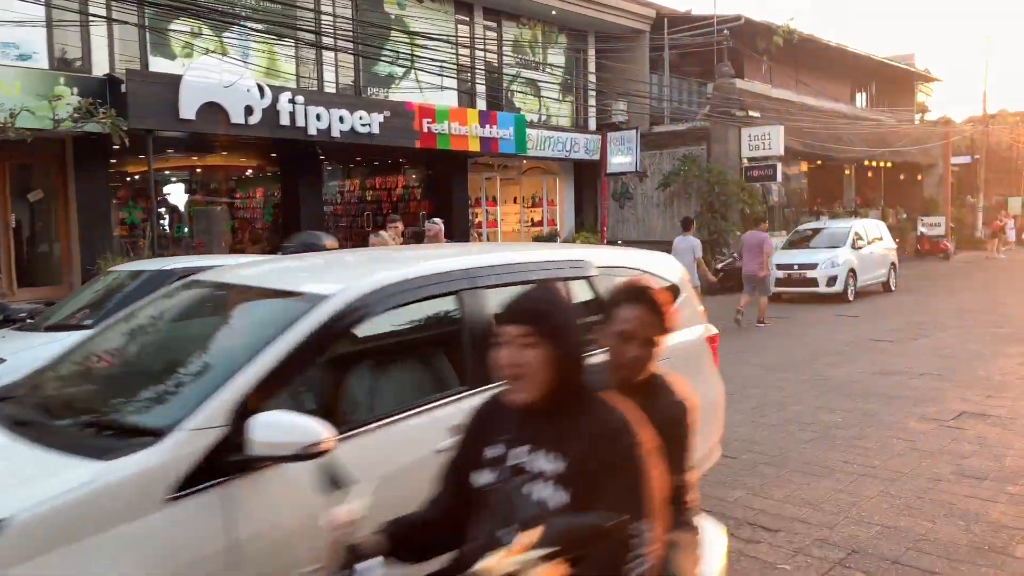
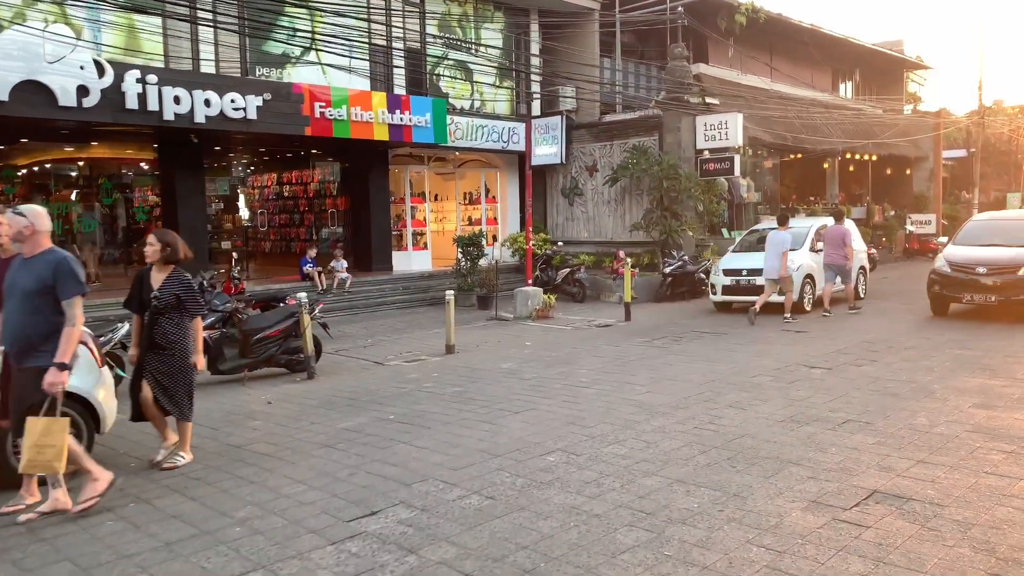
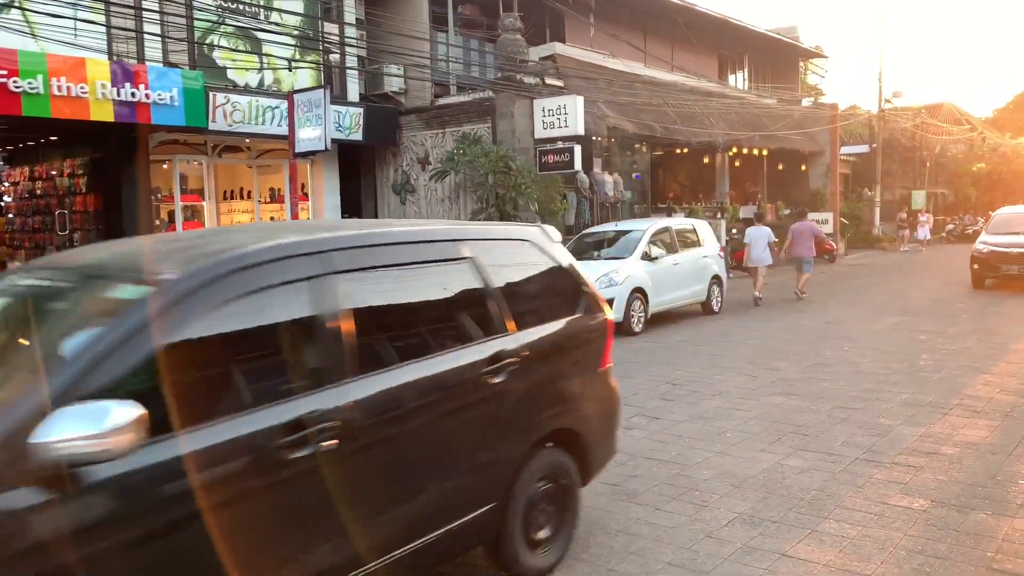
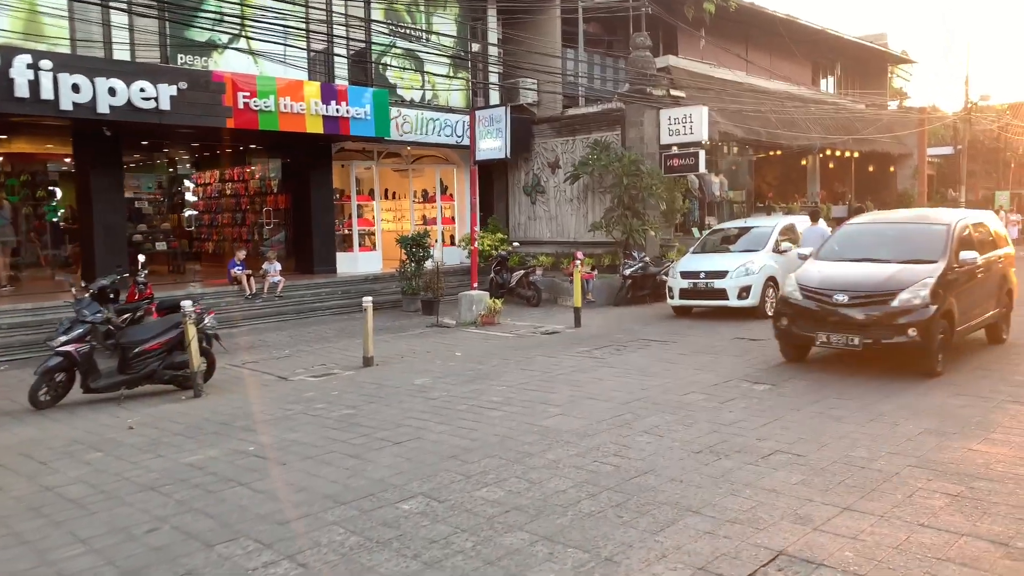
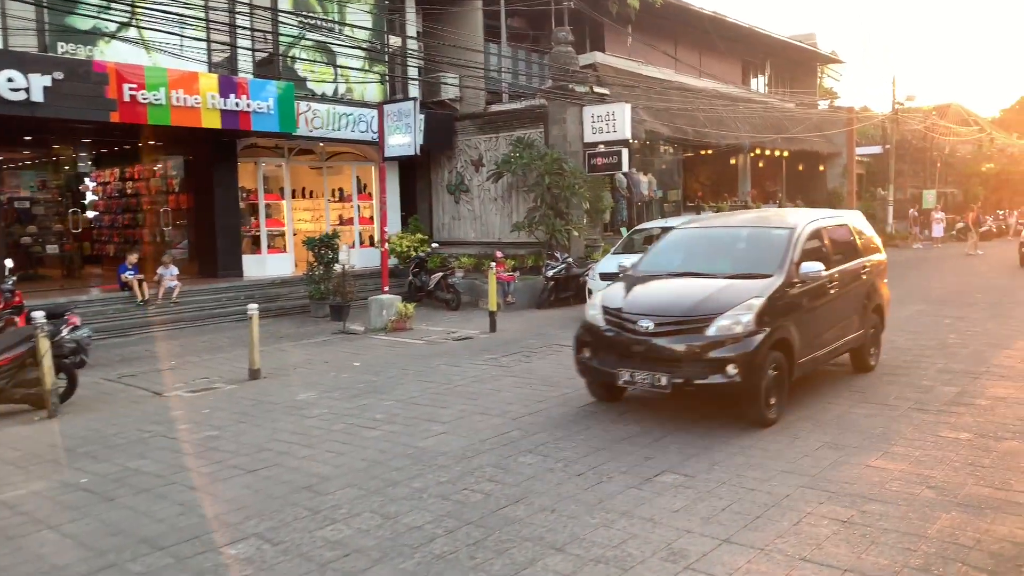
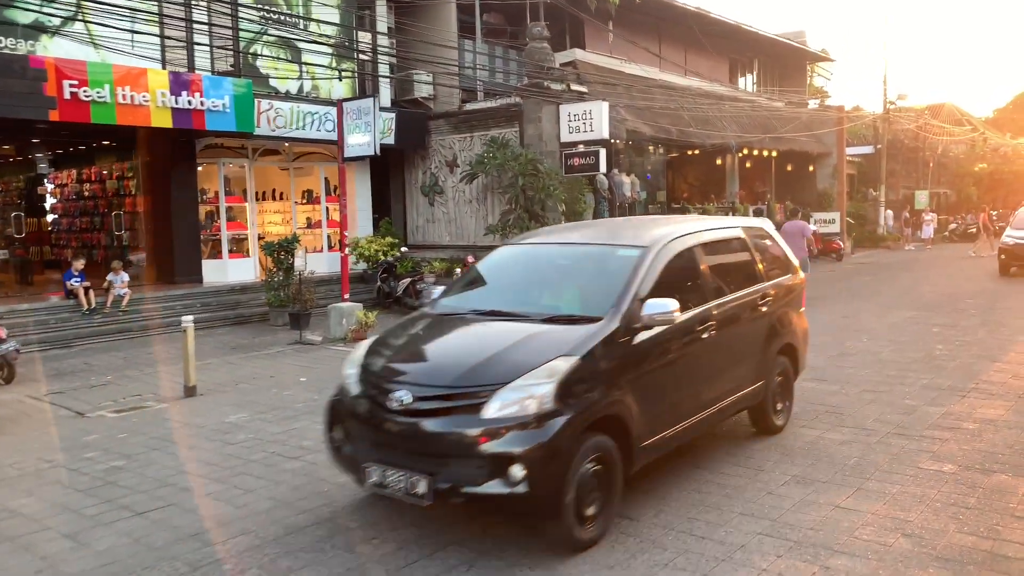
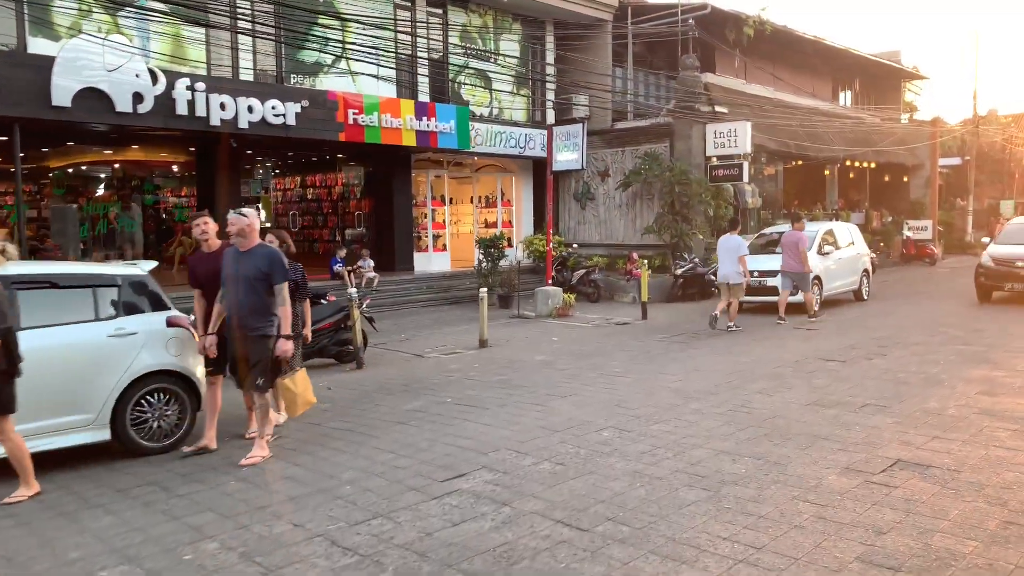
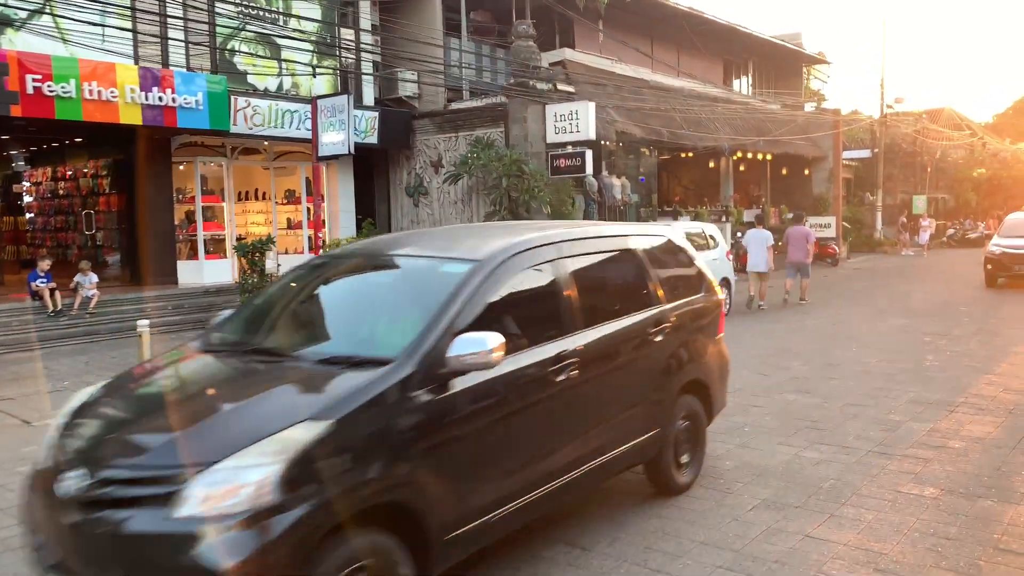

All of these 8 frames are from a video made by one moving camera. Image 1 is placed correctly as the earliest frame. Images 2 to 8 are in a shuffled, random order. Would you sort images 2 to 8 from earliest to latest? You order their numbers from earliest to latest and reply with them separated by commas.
7, 2, 4, 5, 6, 8, 3
